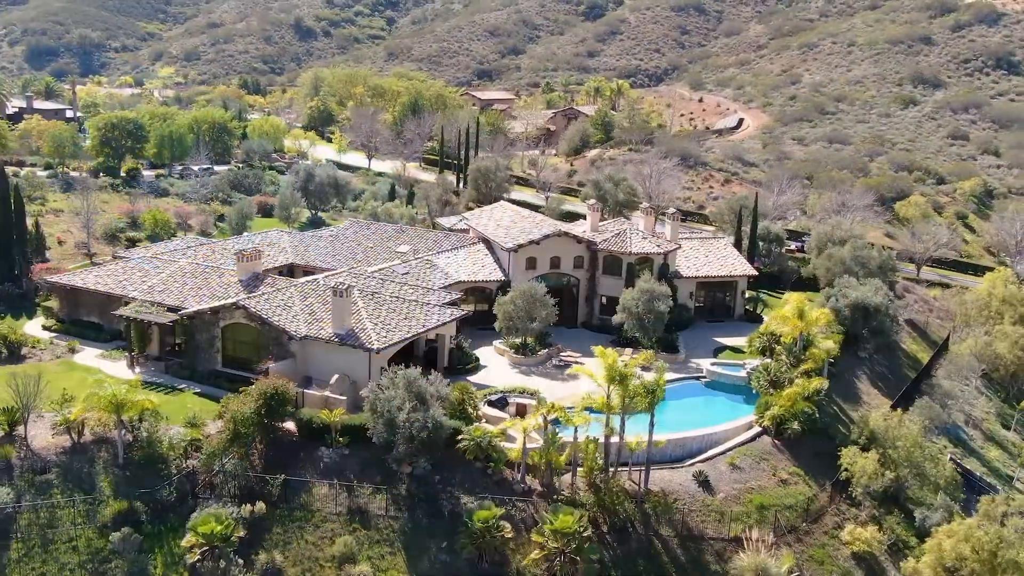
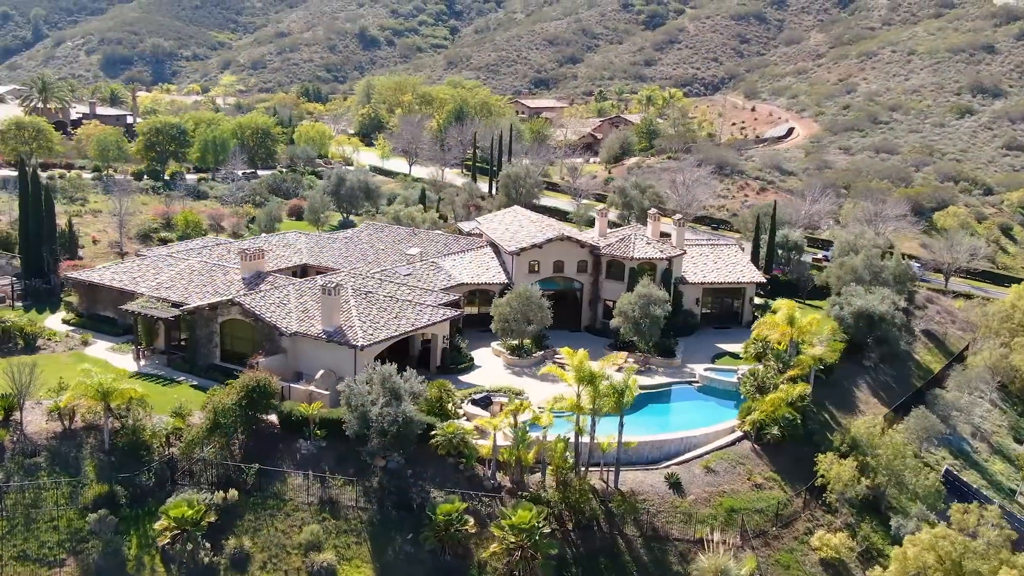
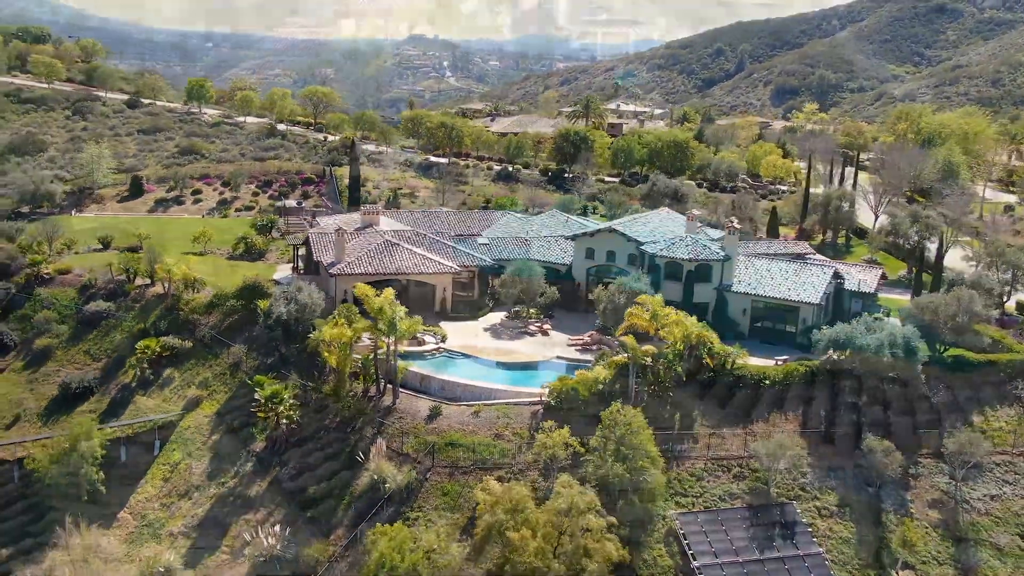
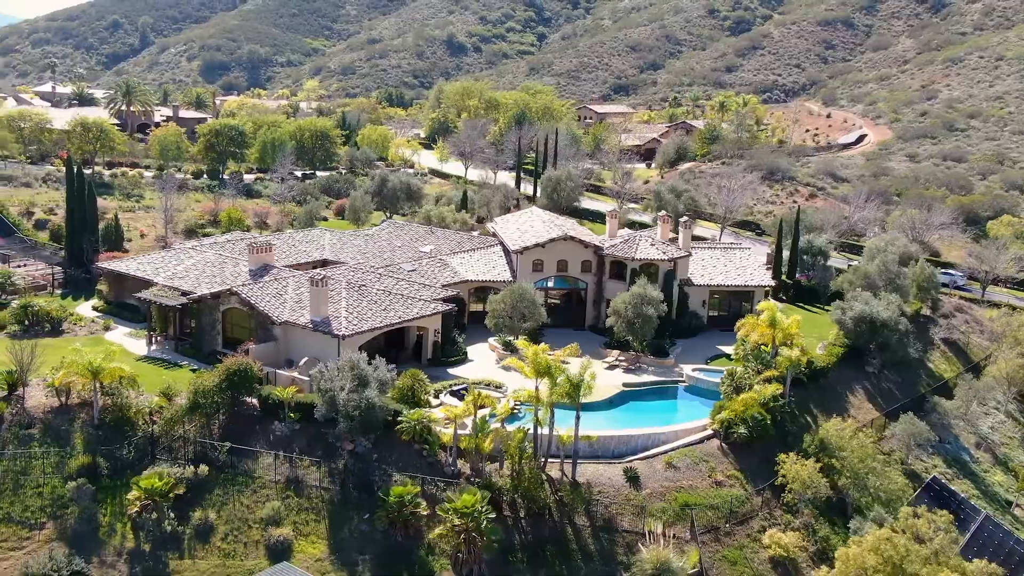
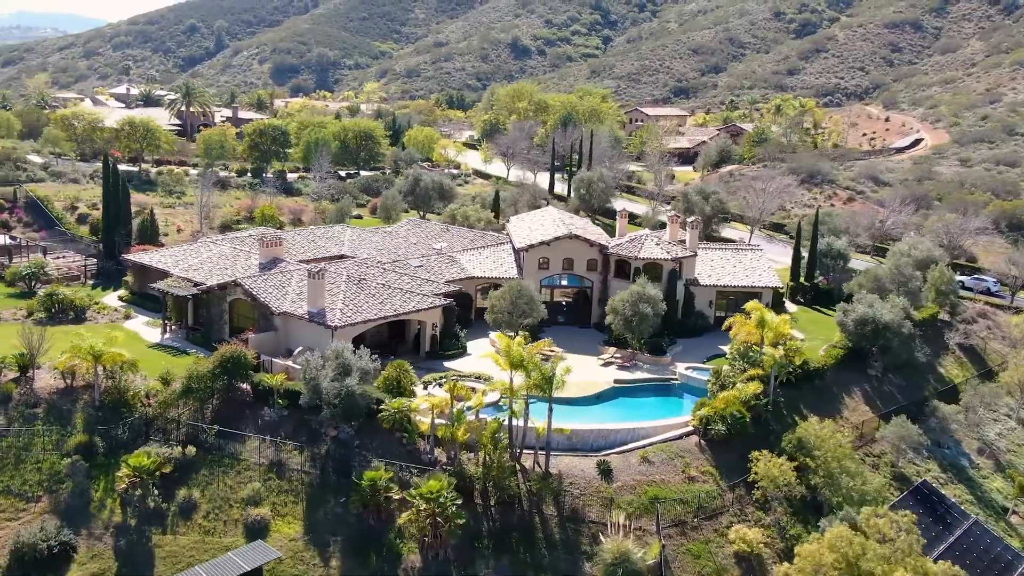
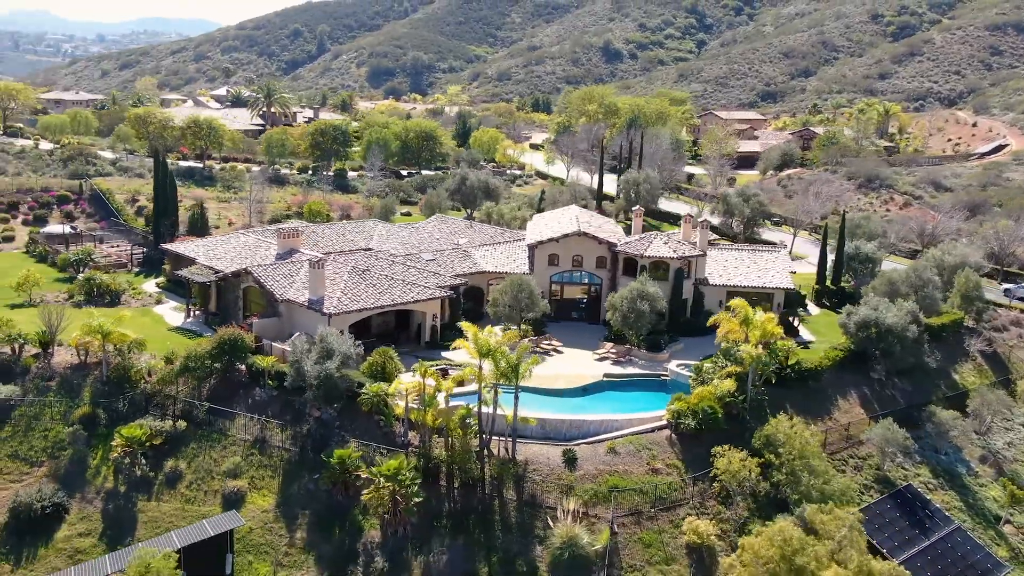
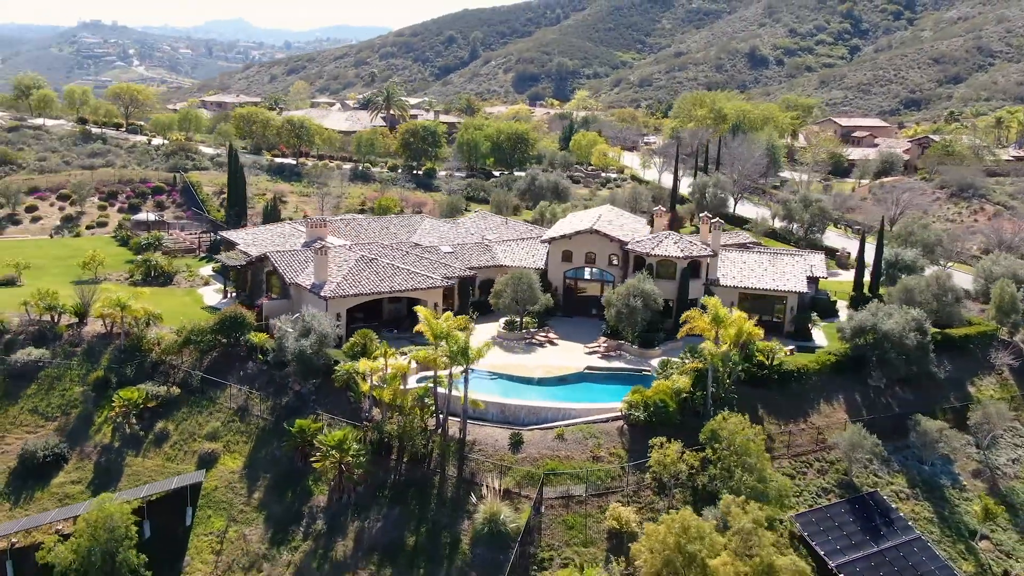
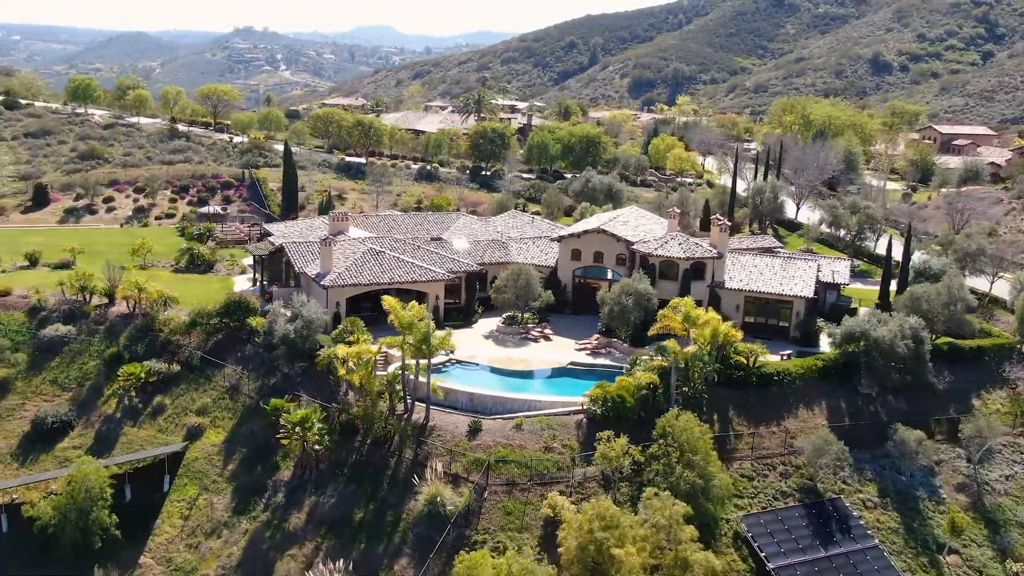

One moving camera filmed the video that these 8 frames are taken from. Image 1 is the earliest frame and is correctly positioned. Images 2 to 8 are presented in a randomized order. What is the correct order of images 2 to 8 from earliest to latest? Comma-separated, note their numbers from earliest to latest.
2, 4, 5, 6, 7, 8, 3
